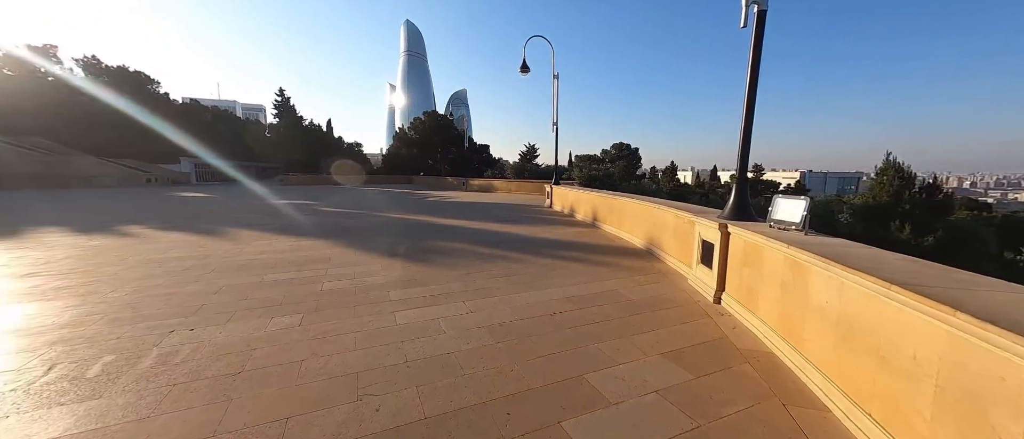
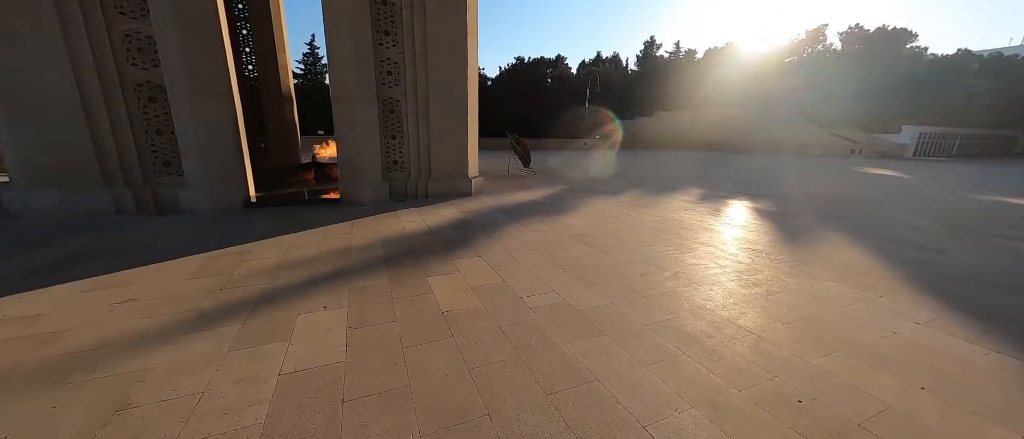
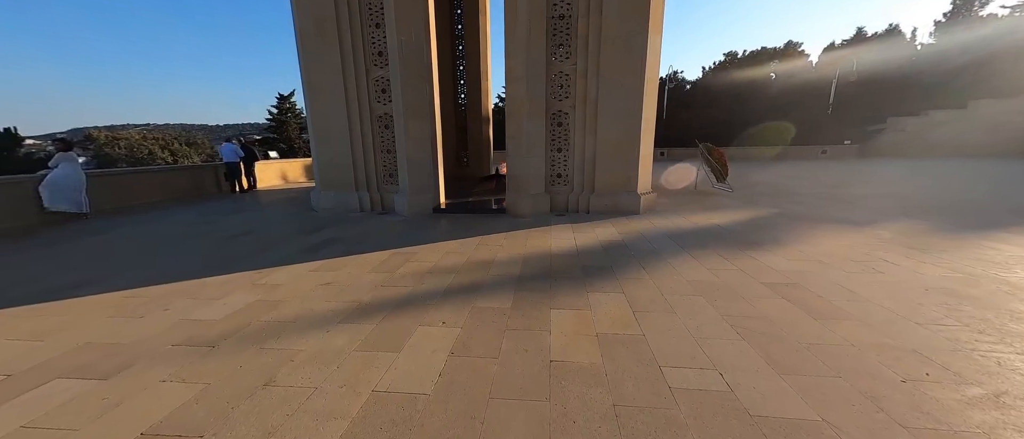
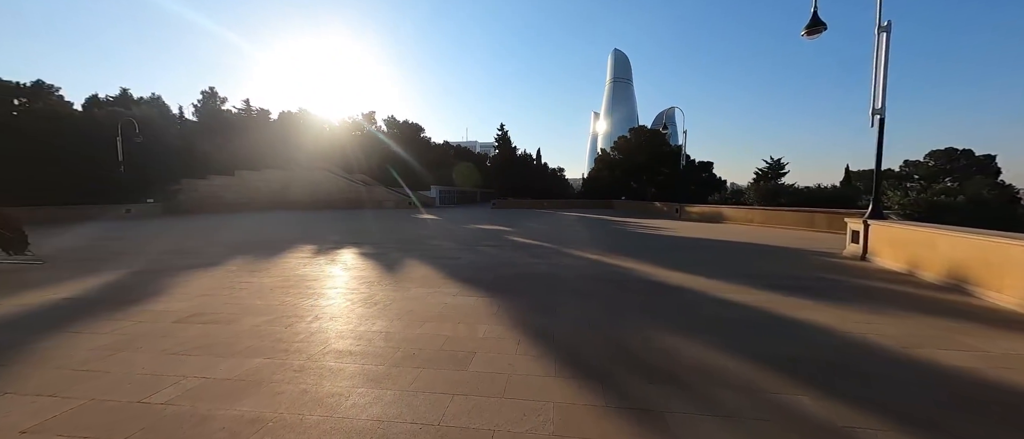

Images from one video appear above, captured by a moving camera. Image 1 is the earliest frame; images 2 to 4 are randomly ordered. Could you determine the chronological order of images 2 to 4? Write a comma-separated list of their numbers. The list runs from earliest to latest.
4, 2, 3
